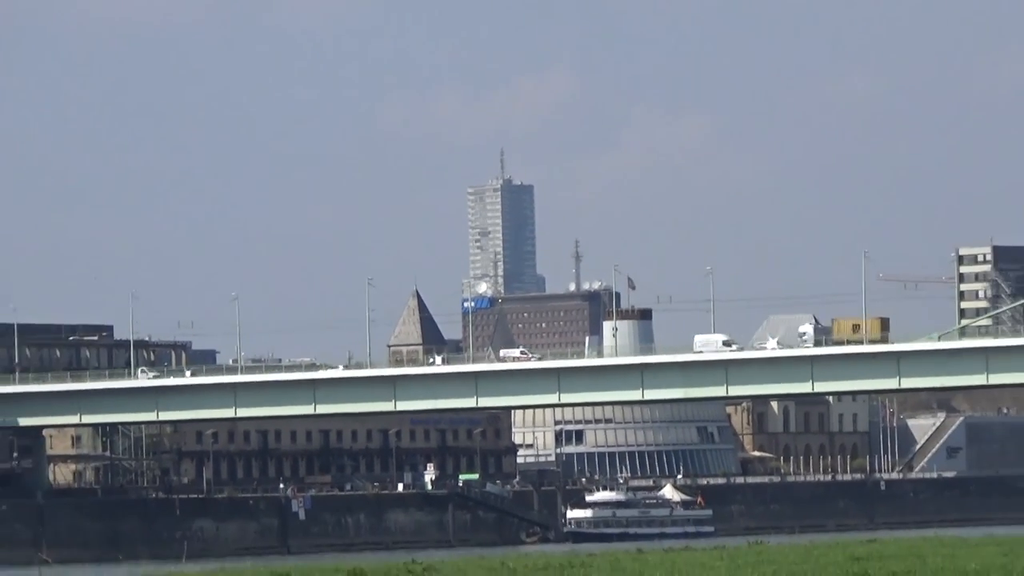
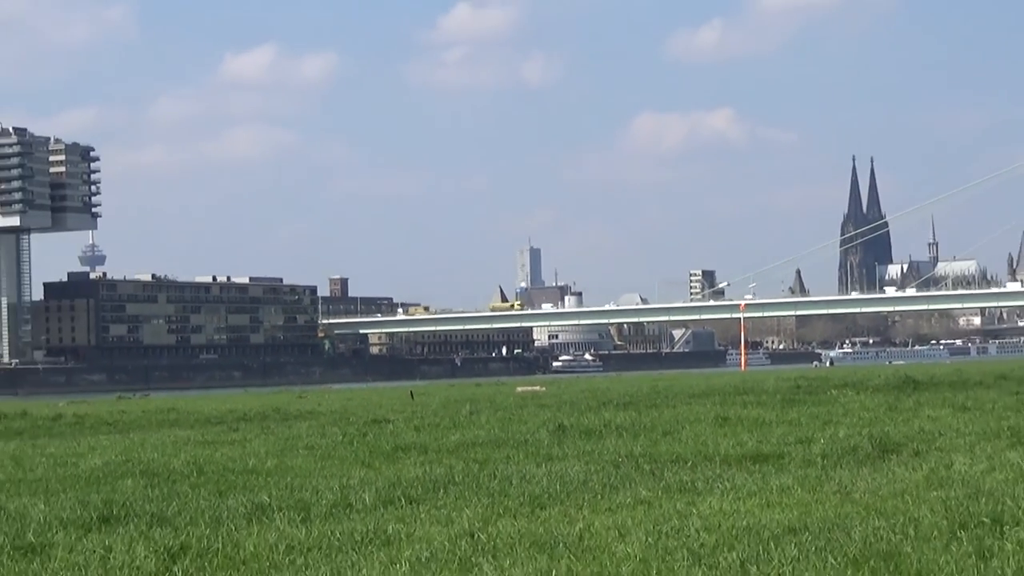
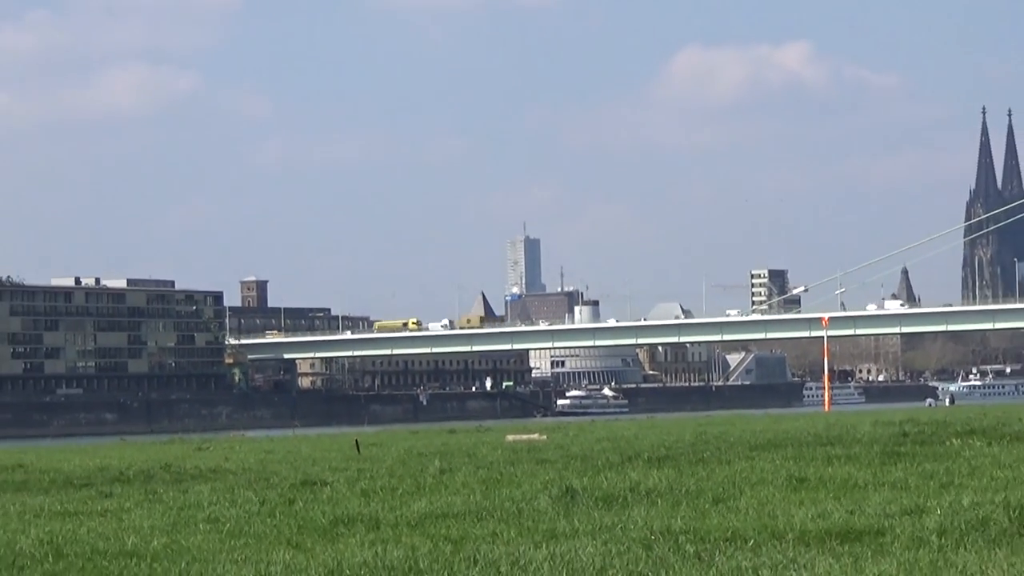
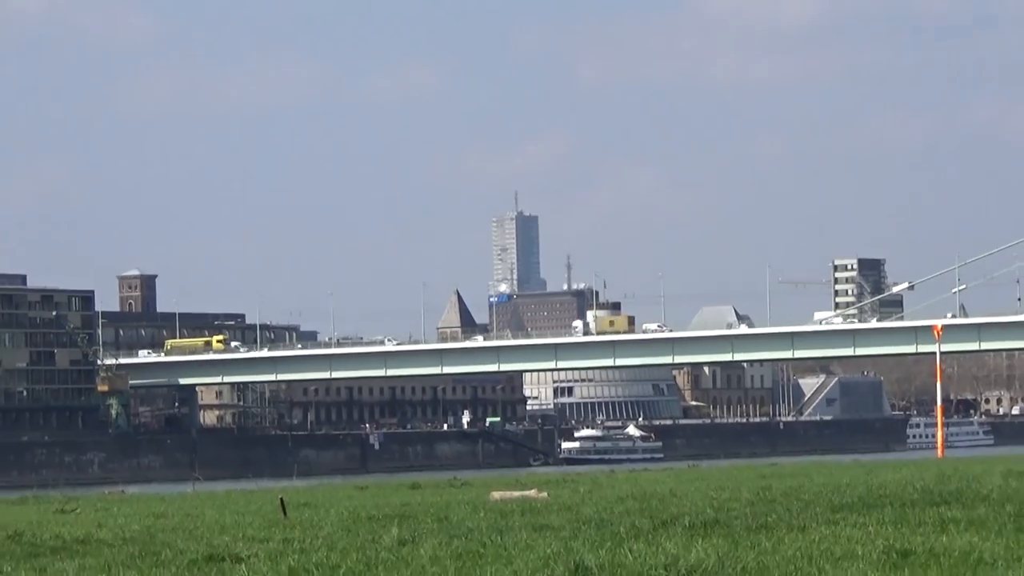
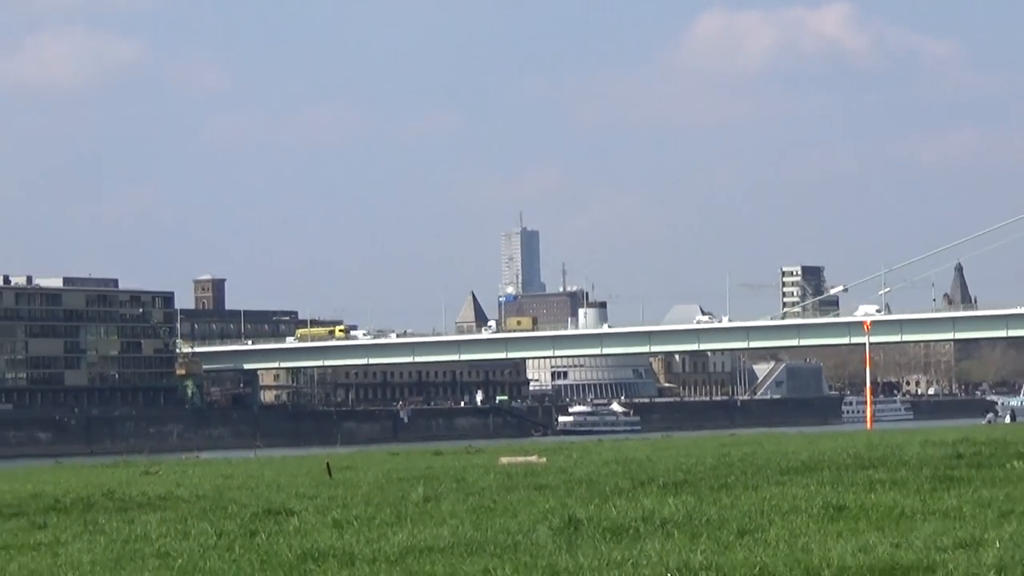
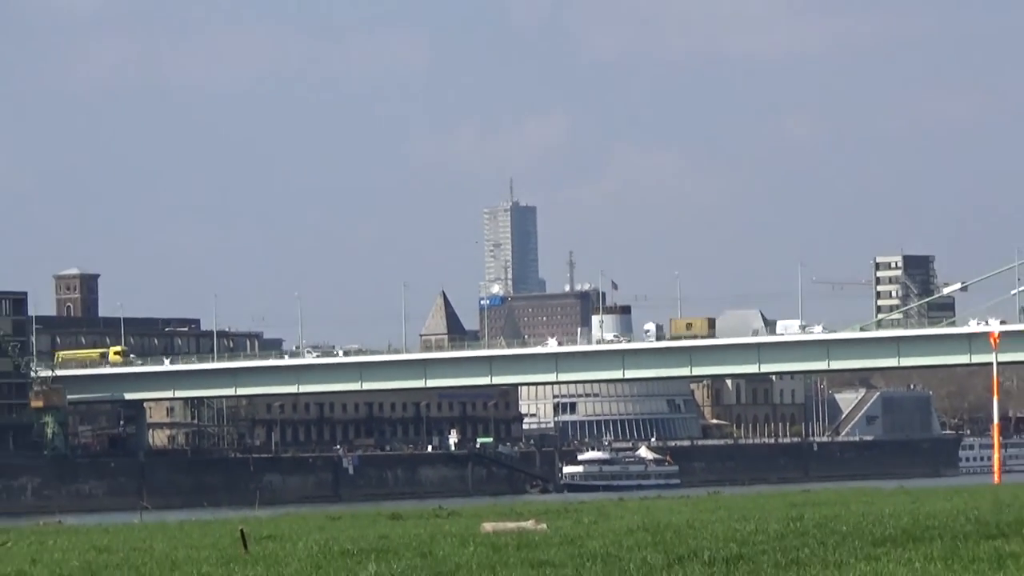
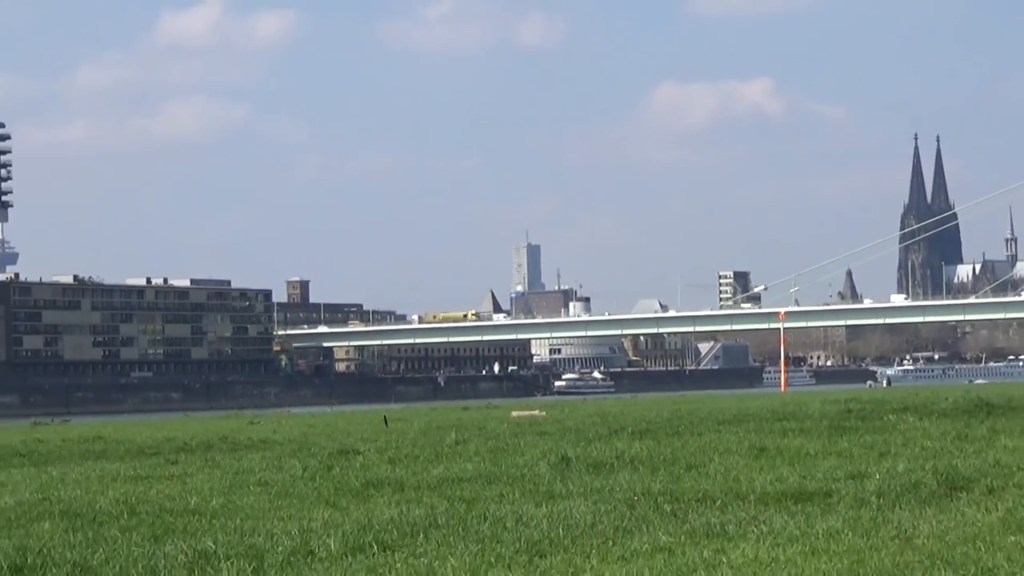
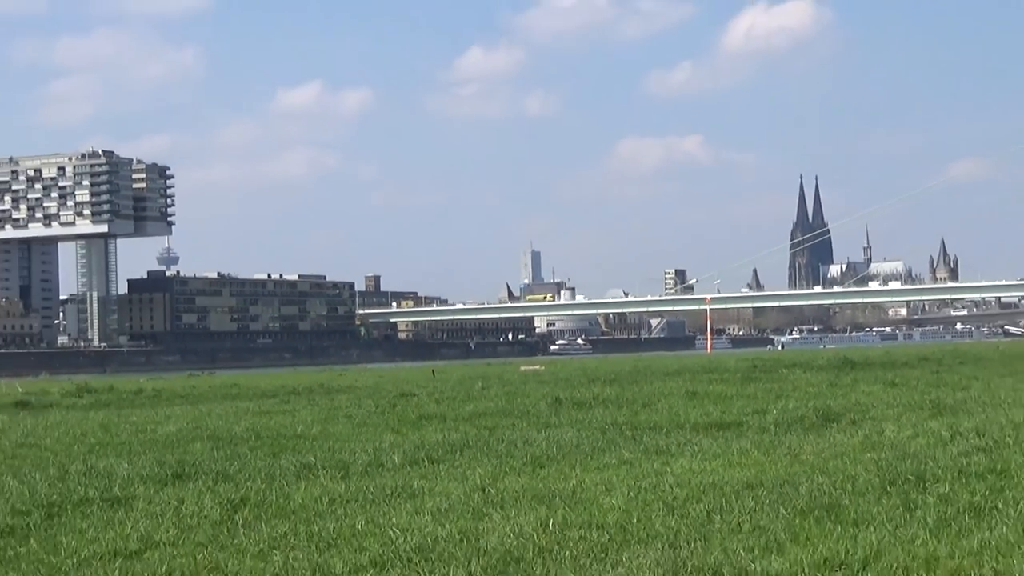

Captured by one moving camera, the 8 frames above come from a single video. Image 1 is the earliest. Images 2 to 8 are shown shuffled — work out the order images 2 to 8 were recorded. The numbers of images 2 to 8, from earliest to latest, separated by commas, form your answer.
6, 4, 5, 3, 7, 2, 8
